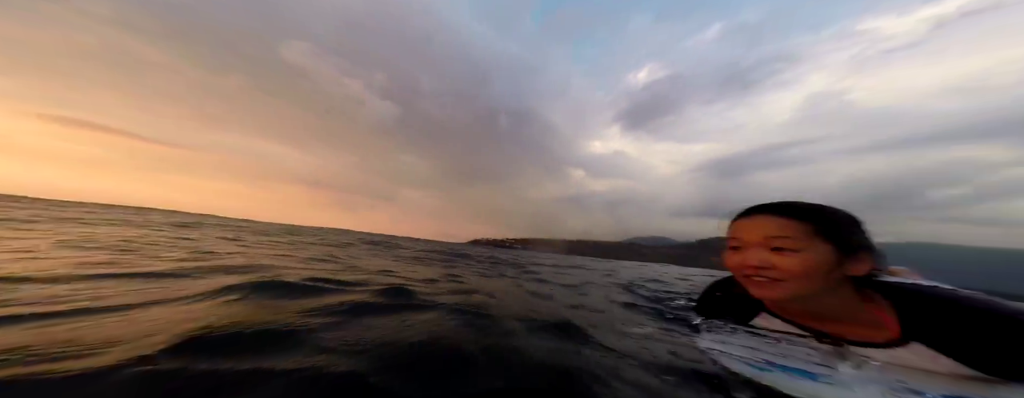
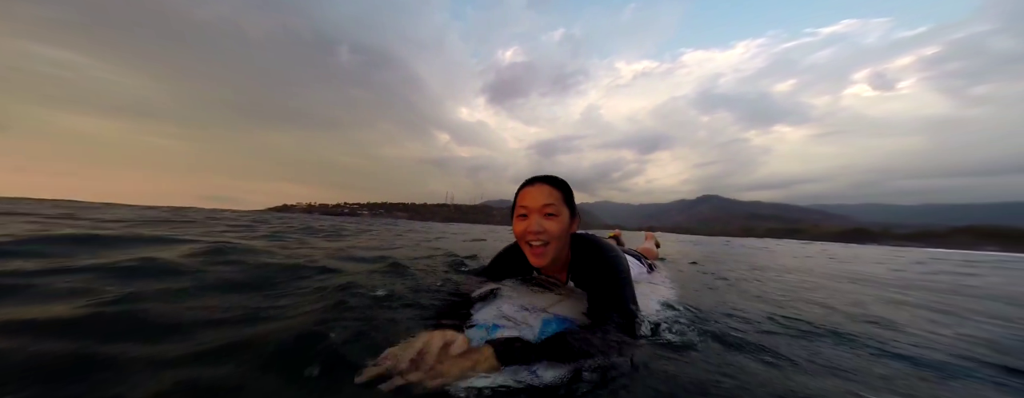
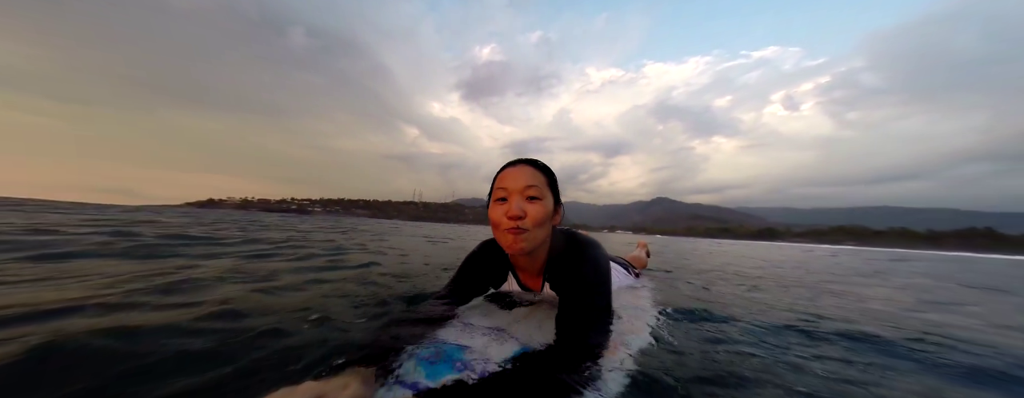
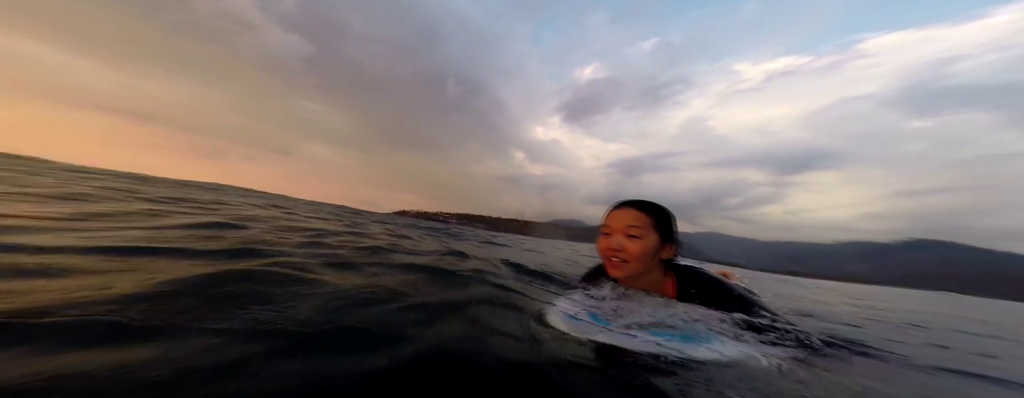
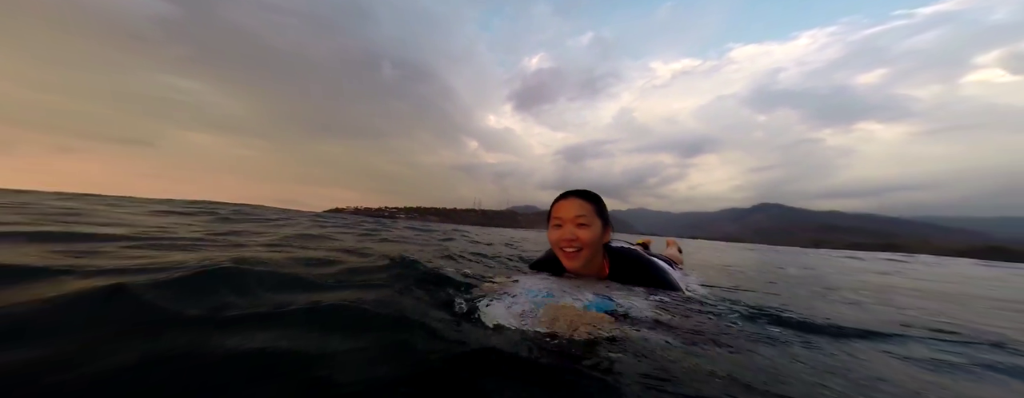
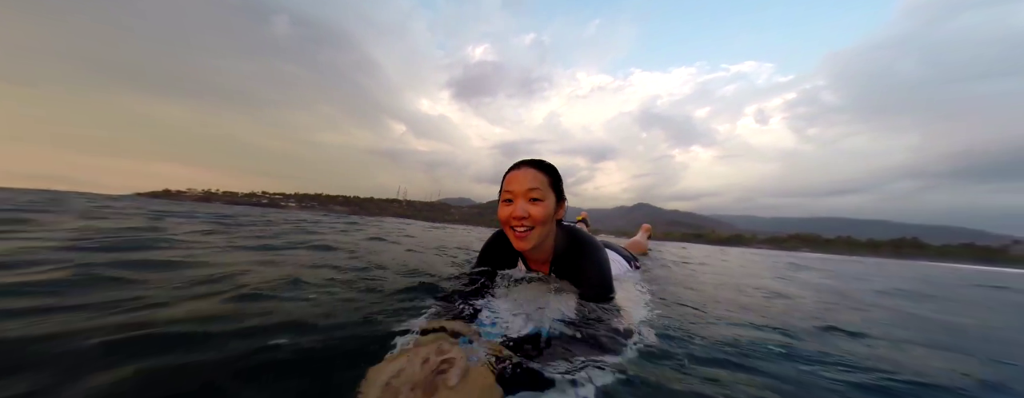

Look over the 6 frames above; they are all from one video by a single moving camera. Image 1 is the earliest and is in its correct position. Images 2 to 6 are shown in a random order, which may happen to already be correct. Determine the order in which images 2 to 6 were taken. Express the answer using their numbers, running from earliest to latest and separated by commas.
4, 5, 2, 3, 6
